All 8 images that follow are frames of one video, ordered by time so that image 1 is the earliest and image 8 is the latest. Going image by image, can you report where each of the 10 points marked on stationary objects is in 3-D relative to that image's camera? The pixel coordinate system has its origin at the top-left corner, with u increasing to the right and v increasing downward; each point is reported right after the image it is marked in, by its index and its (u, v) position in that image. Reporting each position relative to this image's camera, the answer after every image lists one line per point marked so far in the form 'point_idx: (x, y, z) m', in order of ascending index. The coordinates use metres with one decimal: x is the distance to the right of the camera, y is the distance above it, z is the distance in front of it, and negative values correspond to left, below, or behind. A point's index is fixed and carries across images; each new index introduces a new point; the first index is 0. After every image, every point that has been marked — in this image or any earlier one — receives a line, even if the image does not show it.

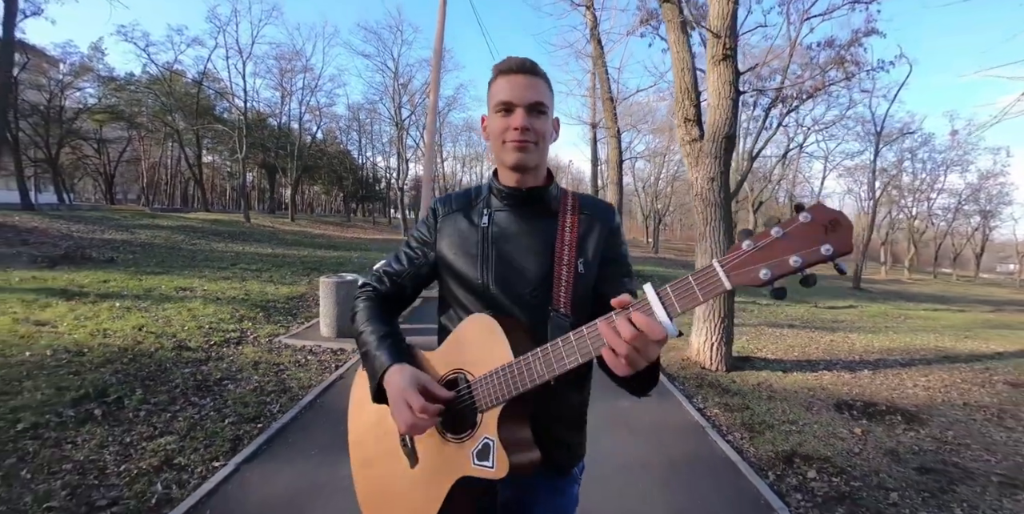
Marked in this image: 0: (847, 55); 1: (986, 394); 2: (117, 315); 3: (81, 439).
0: (+13.5, +8.1, +18.2) m
1: (+7.6, -2.2, +7.4) m
2: (-6.1, -0.9, +7.1) m
3: (-3.4, -1.4, +3.6) m
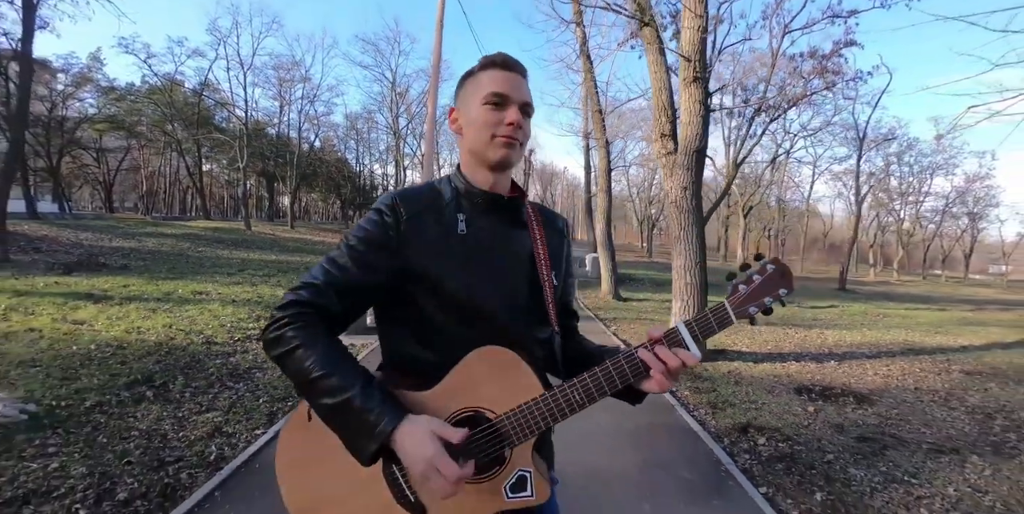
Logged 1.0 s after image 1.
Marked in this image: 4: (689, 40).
0: (+13.2, +8.0, +19.1) m
1: (+7.5, -2.1, +8.1) m
2: (-6.2, -1.0, +7.7) m
3: (-3.4, -1.4, +4.2) m
4: (+2.7, +3.3, +7.0) m
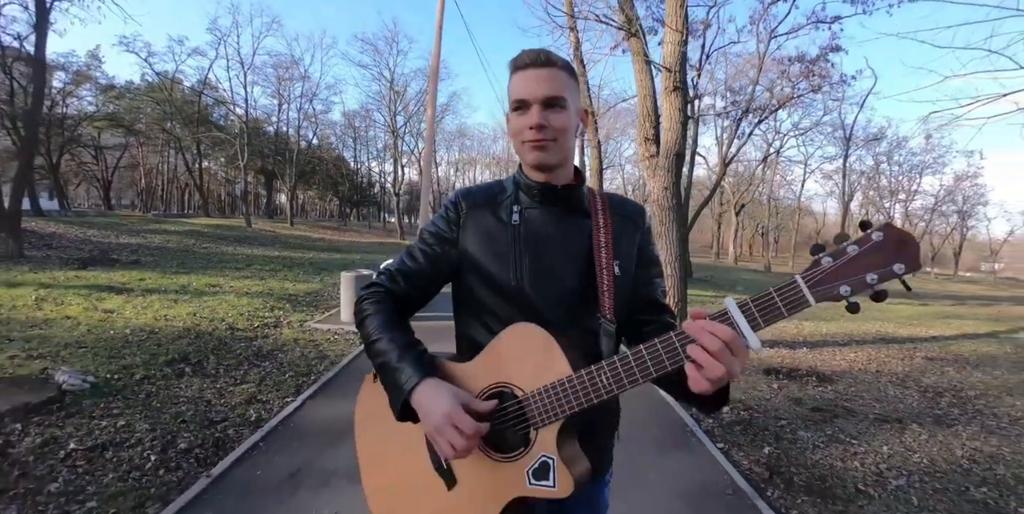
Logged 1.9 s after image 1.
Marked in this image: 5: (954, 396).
0: (+13.1, +8.2, +19.8) m
1: (+7.5, -2.0, +8.8) m
2: (-6.2, -0.9, +8.3) m
3: (-3.5, -1.3, +4.9) m
4: (+2.7, +3.4, +7.6) m
5: (+6.8, -2.1, +7.1) m
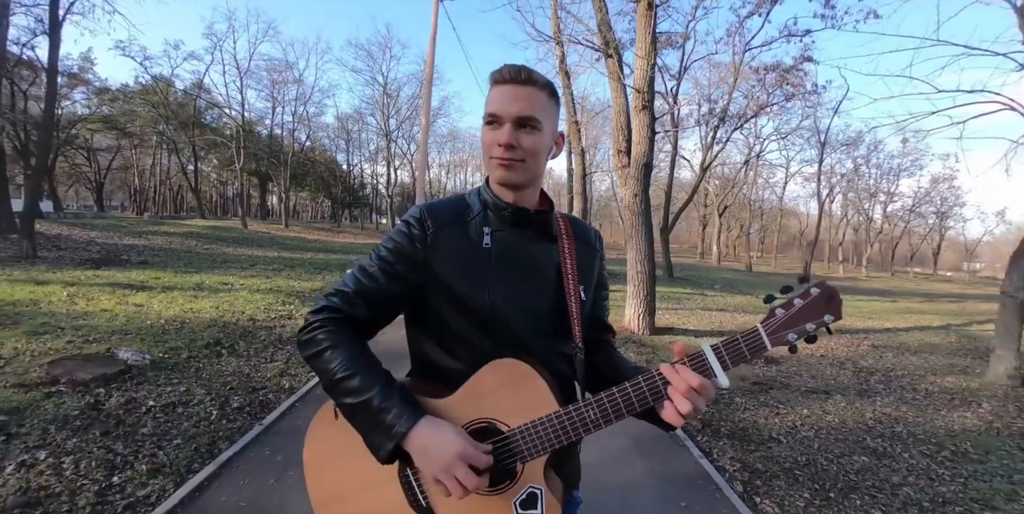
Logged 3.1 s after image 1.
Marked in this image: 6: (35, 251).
0: (+12.6, +8.2, +21.0) m
1: (+7.2, -2.0, +10.0) m
2: (-6.5, -0.9, +9.2) m
3: (-3.6, -1.3, +5.8) m
4: (+2.4, +3.4, +8.7) m
5: (+6.6, -2.1, +8.2) m
6: (-16.2, +0.2, +15.6) m
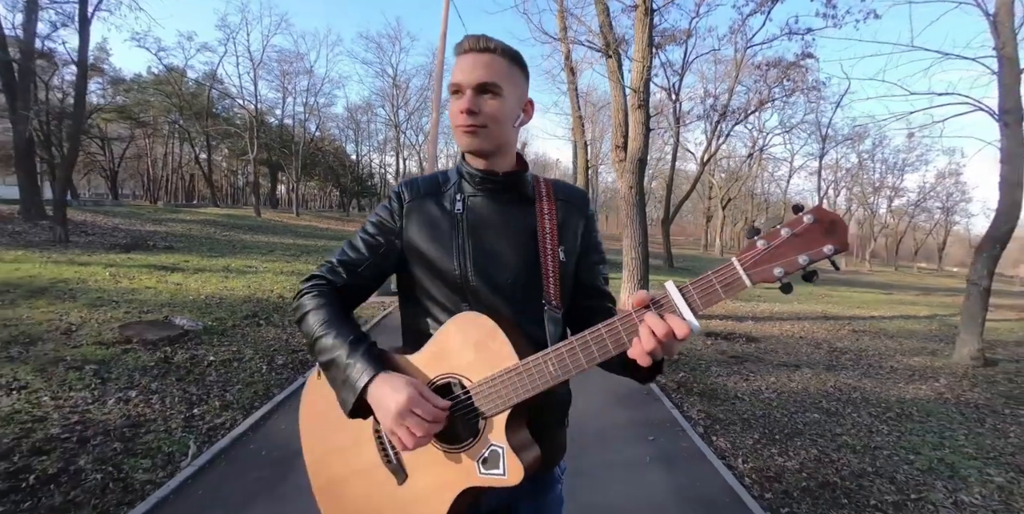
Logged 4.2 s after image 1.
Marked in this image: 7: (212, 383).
0: (+13.0, +8.6, +21.5) m
1: (+7.3, -1.8, +10.7) m
2: (-6.4, -0.5, +10.1) m
3: (-3.6, -1.1, +6.7) m
4: (+2.6, +3.7, +9.4) m
5: (+6.7, -1.9, +9.0) m
6: (-16.0, +0.7, +16.6) m
7: (-3.2, -1.3, +4.8) m
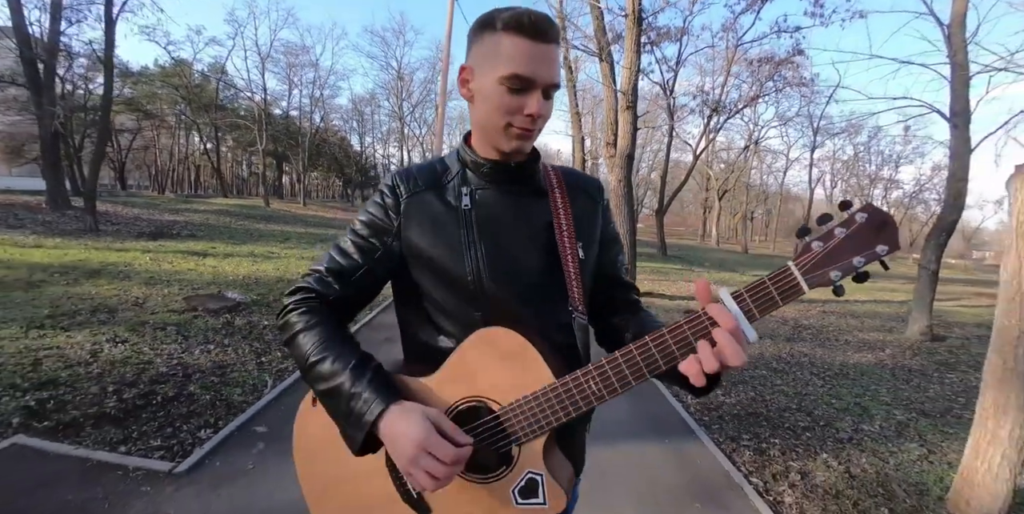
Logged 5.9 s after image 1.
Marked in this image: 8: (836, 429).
0: (+13.0, +9.1, +22.4) m
1: (+7.3, -1.4, +11.9) m
2: (-6.4, -0.2, +11.3) m
3: (-3.6, -0.8, +7.8) m
4: (+2.6, +4.0, +10.4) m
5: (+6.7, -1.6, +10.1) m
6: (-16.0, +1.2, +17.7) m
7: (-3.2, -1.1, +6.0) m
8: (+3.6, -1.9, +5.1) m
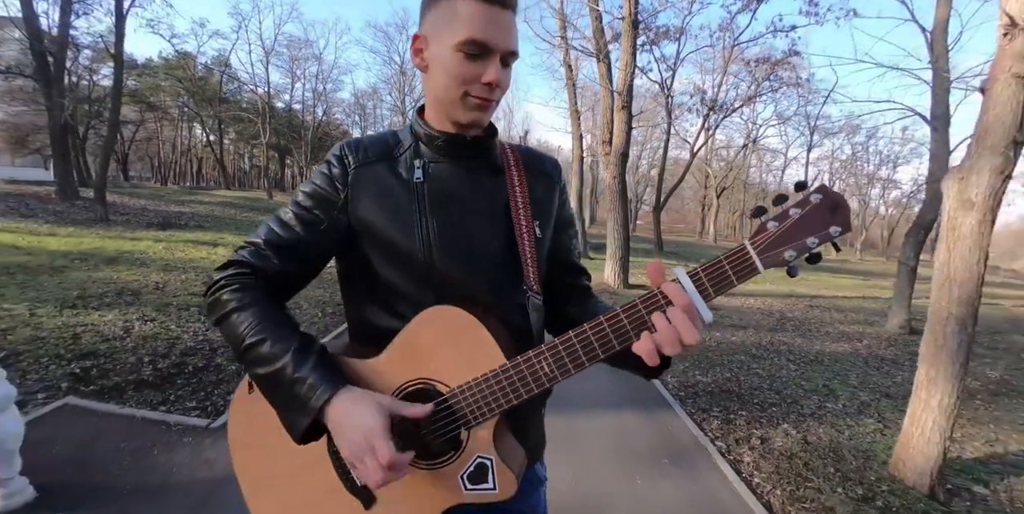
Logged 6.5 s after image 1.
0: (+13.1, +9.3, +22.8) m
1: (+7.3, -1.3, +12.4) m
2: (-6.4, +0.1, +11.8) m
3: (-3.6, -0.6, +8.3) m
4: (+2.6, +4.1, +10.9) m
5: (+6.6, -1.5, +10.6) m
6: (-16.0, +1.7, +18.2) m
7: (-3.2, -0.9, +6.5) m
8: (+3.5, -1.8, +5.6) m
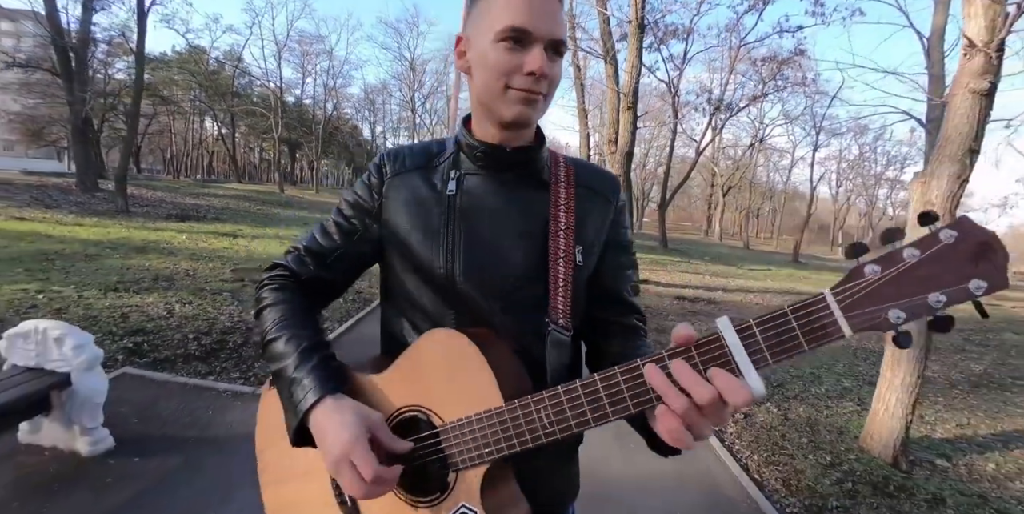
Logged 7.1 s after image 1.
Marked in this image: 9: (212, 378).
0: (+13.5, +9.3, +23.1) m
1: (+7.5, -1.3, +12.8) m
2: (-6.2, +0.3, +12.3) m
3: (-3.5, -0.4, +8.9) m
4: (+2.8, +4.3, +11.3) m
5: (+6.8, -1.4, +11.1) m
6: (-15.7, +2.1, +18.9) m
7: (-3.1, -0.8, +7.0) m
8: (+3.6, -1.7, +6.1) m
9: (-3.2, -1.3, +4.8) m
